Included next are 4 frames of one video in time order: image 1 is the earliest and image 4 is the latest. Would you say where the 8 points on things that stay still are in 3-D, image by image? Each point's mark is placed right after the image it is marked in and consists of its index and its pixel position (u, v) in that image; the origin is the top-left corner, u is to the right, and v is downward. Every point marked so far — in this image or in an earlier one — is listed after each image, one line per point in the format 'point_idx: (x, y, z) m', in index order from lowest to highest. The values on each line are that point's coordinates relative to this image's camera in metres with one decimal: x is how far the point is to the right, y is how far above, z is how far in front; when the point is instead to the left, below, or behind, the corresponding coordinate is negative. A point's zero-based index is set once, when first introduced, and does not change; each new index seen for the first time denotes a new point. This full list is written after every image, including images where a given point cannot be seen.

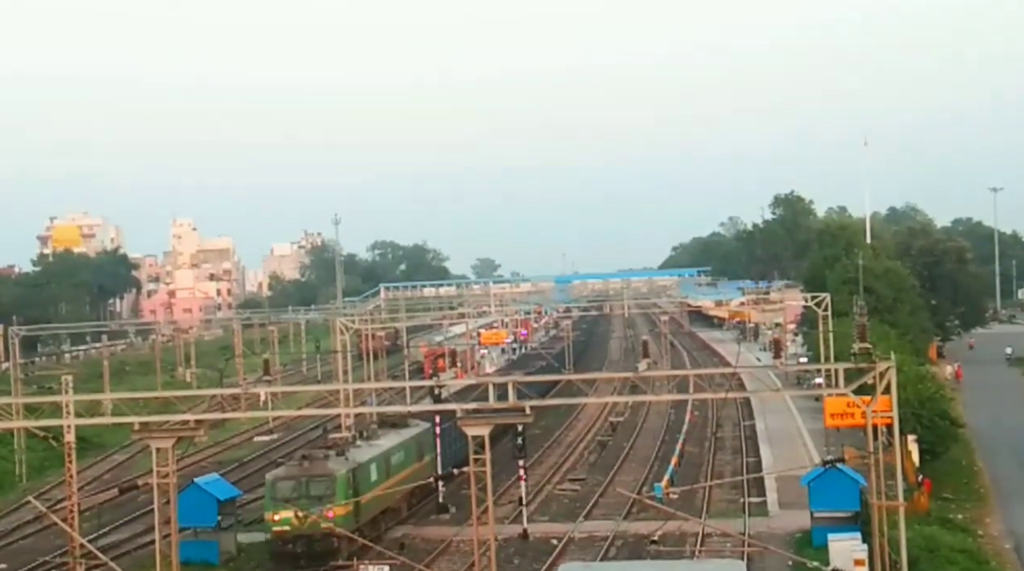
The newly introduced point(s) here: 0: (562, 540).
0: (+0.8, -3.3, +19.5) m
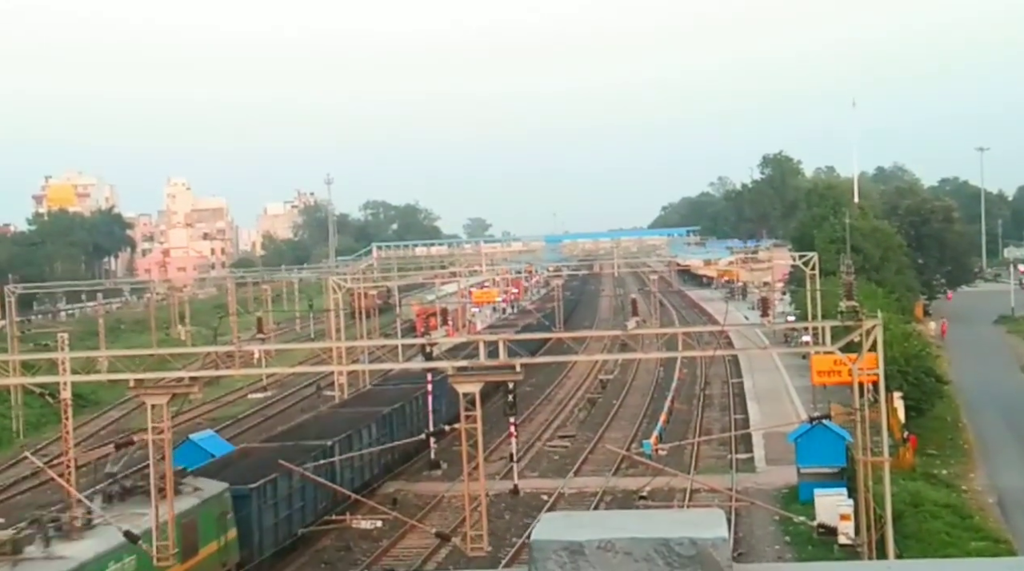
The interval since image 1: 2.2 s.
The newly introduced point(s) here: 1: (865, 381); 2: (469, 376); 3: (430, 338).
0: (+0.6, -3.0, +20.2) m
1: (+3.6, -1.0, +14.6) m
2: (-0.4, -0.9, +13.5) m
3: (-0.9, -0.5, +14.7) m
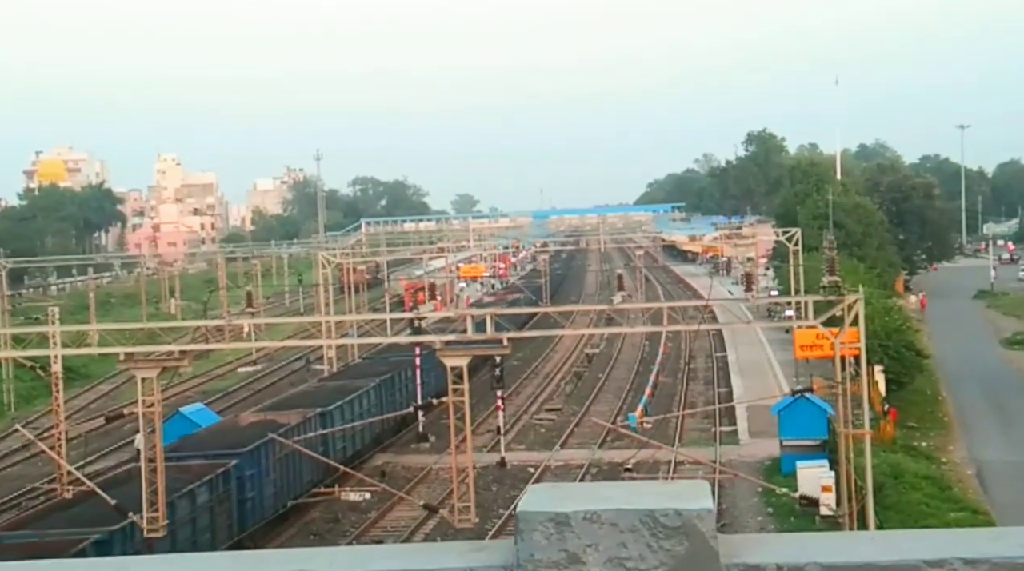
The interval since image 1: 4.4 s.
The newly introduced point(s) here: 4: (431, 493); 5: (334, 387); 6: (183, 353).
0: (+0.4, -2.6, +20.9) m
1: (+3.5, -0.7, +15.3) m
2: (-0.6, -0.6, +14.2) m
3: (-1.1, -0.3, +15.4) m
4: (-0.9, -2.3, +16.3) m
5: (-2.3, -1.3, +17.8) m
6: (-3.6, -0.7, +16.2) m
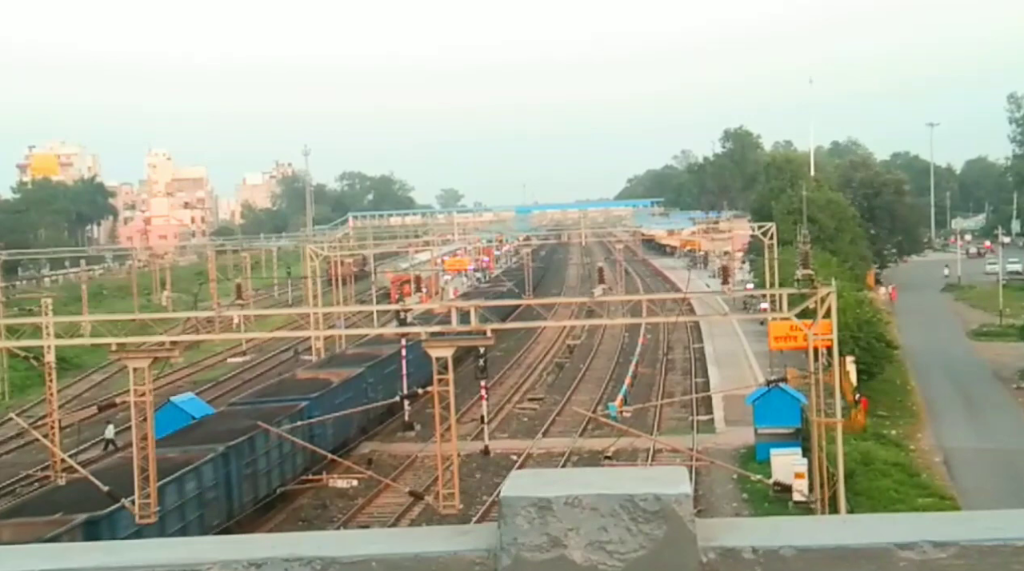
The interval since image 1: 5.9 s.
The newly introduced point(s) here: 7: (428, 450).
0: (+0.1, -2.6, +22.6) m
1: (+3.3, -0.7, +17.0) m
2: (-0.7, -0.6, +15.9) m
3: (-1.2, -0.3, +17.1) m
4: (-1.1, -2.3, +17.9) m
5: (-2.5, -1.3, +19.4) m
6: (-3.8, -0.8, +17.8) m
7: (-1.1, -2.2, +19.2) m
